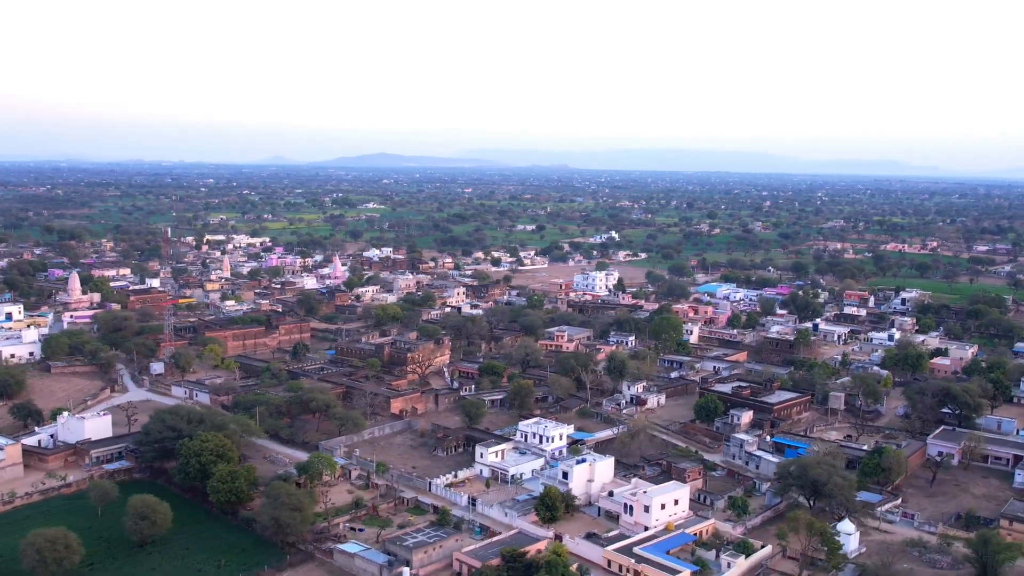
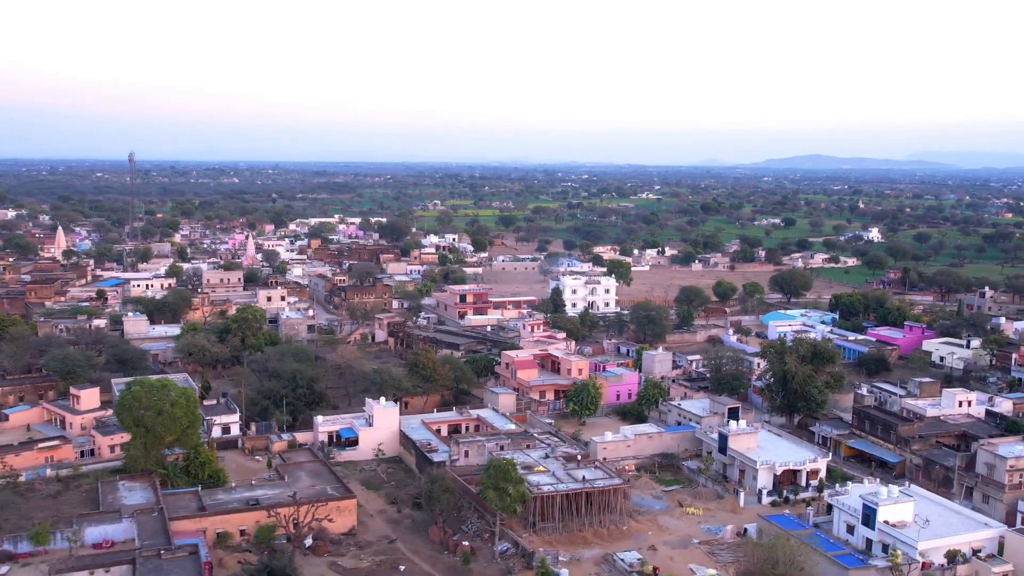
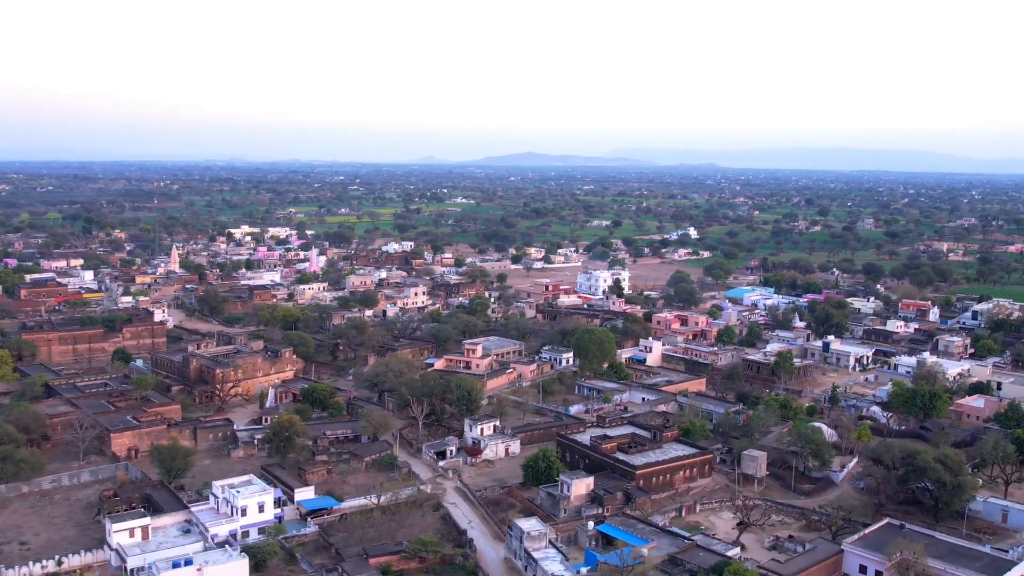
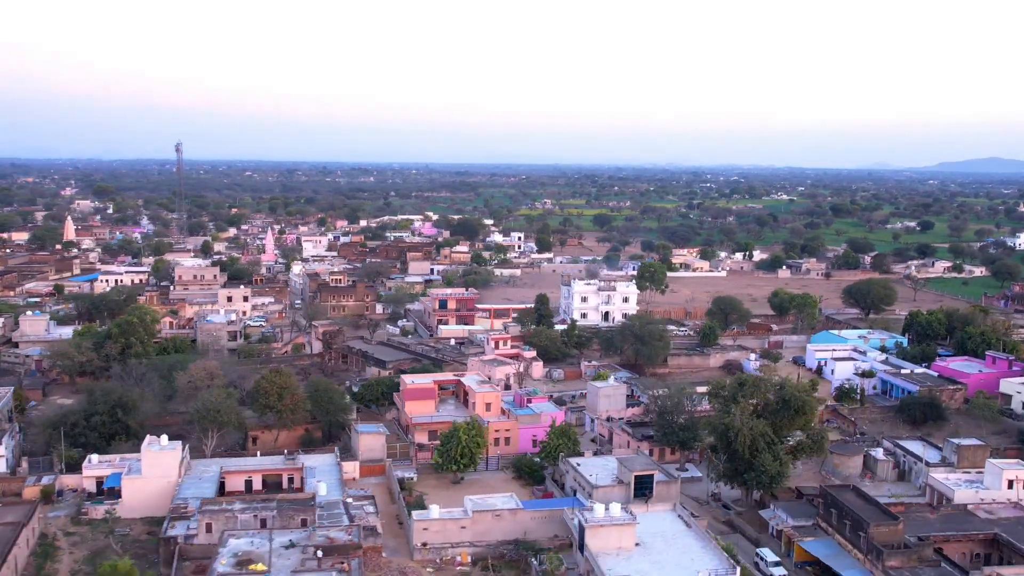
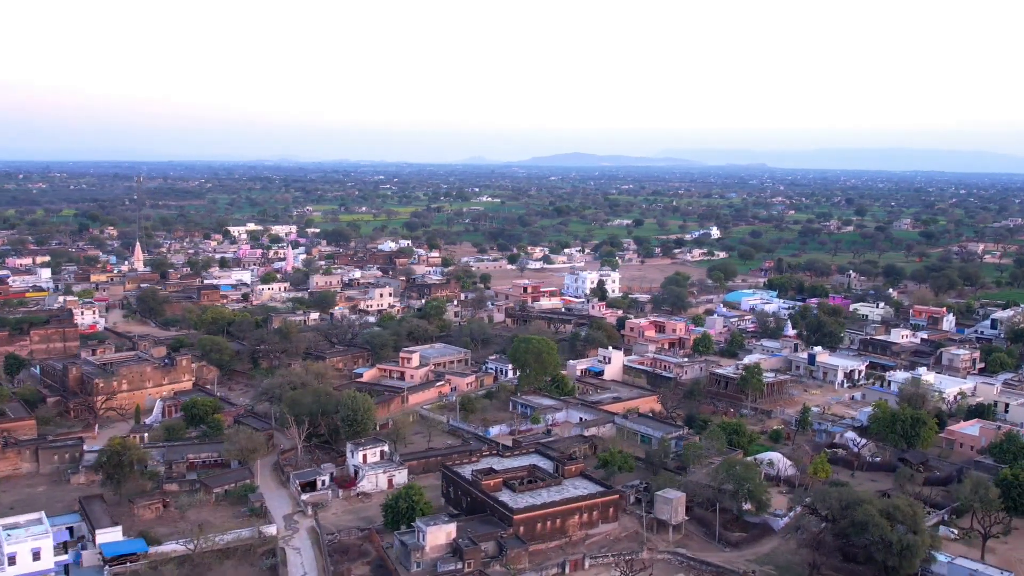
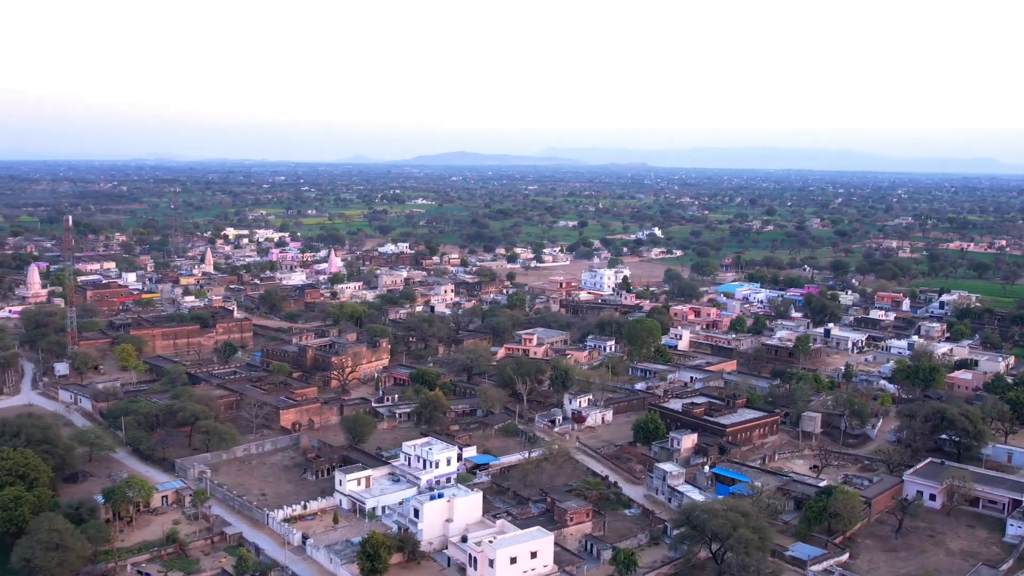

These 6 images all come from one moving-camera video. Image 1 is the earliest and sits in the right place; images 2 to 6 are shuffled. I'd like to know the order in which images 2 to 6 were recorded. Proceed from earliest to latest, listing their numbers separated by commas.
6, 3, 5, 2, 4
